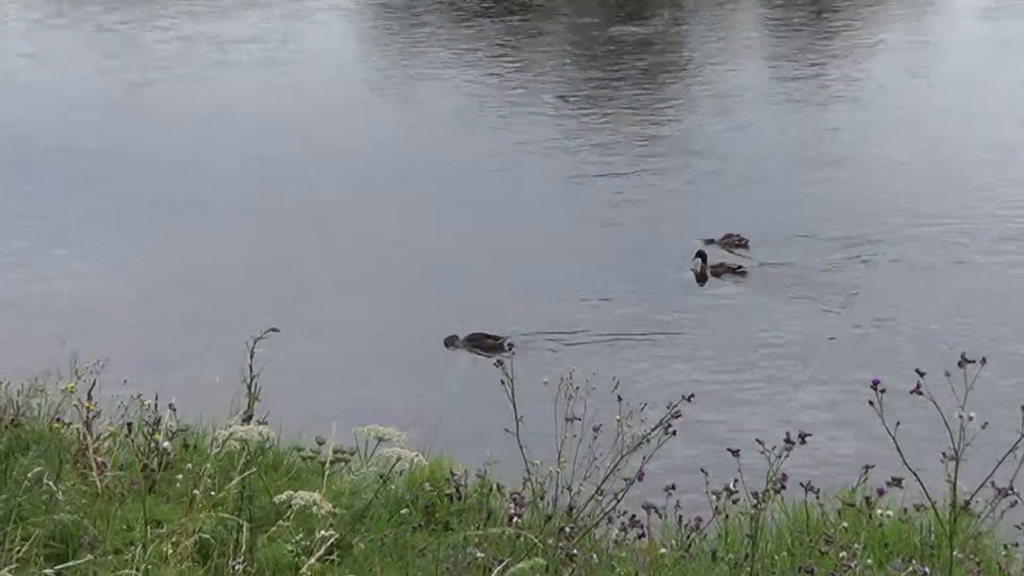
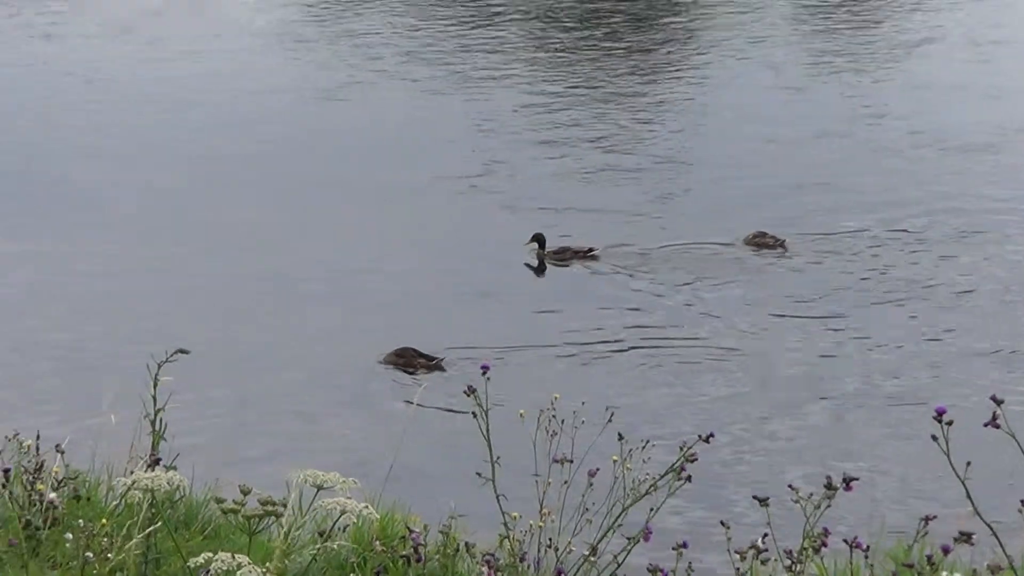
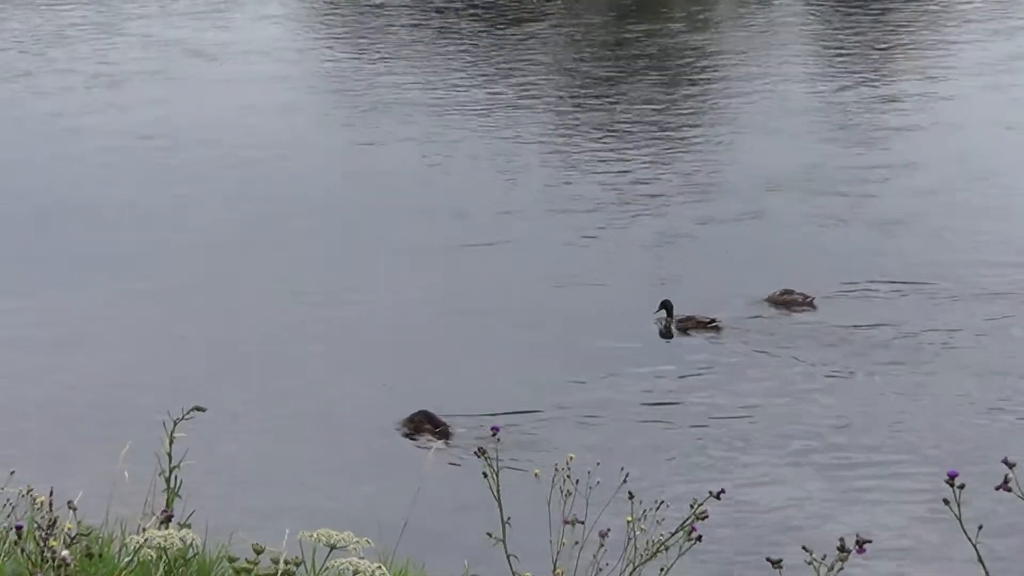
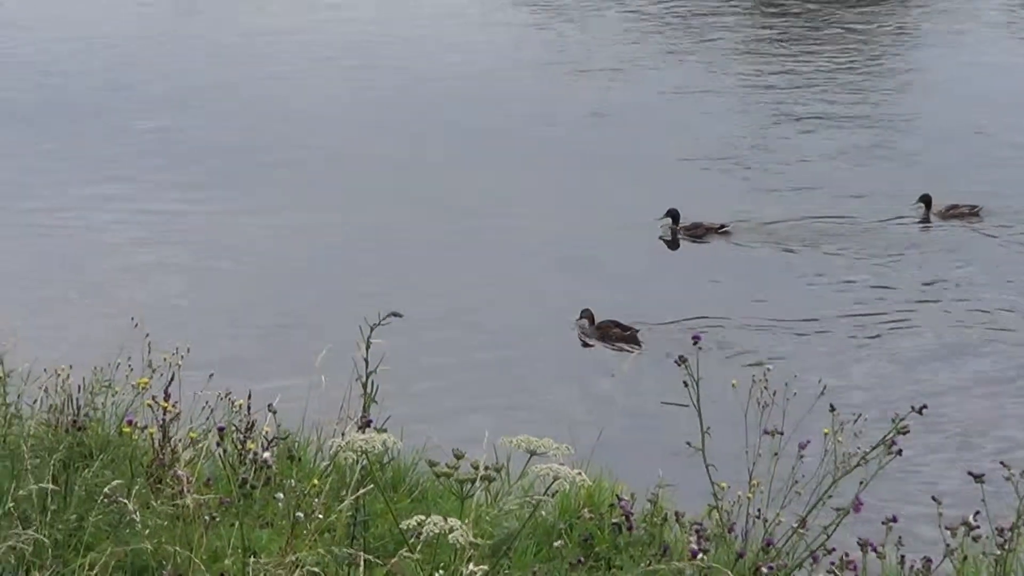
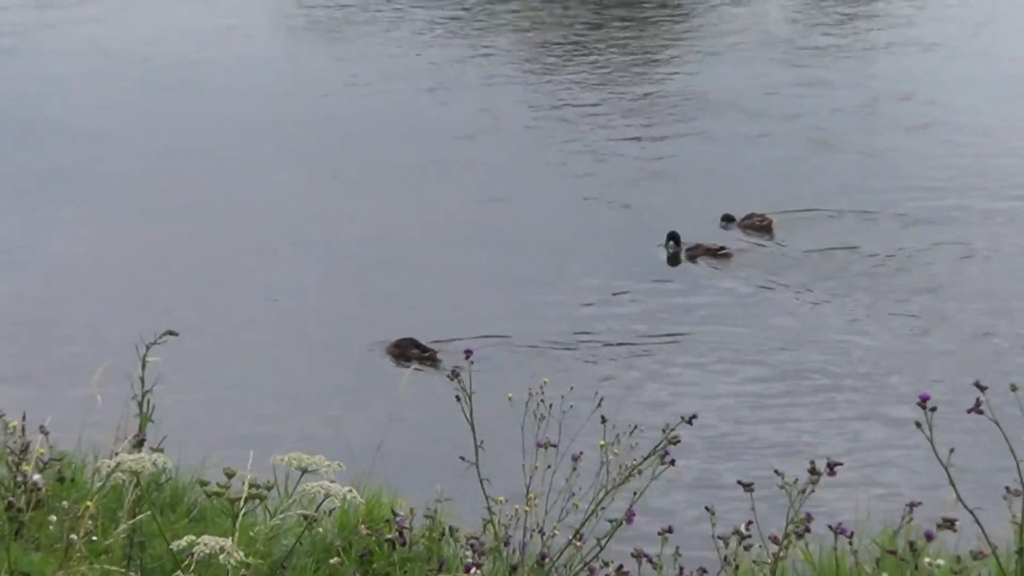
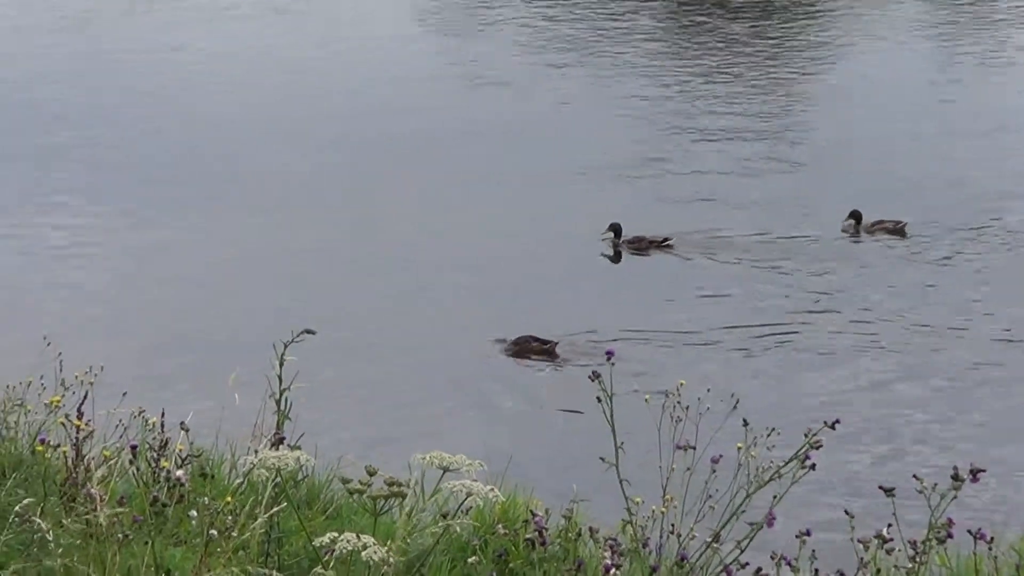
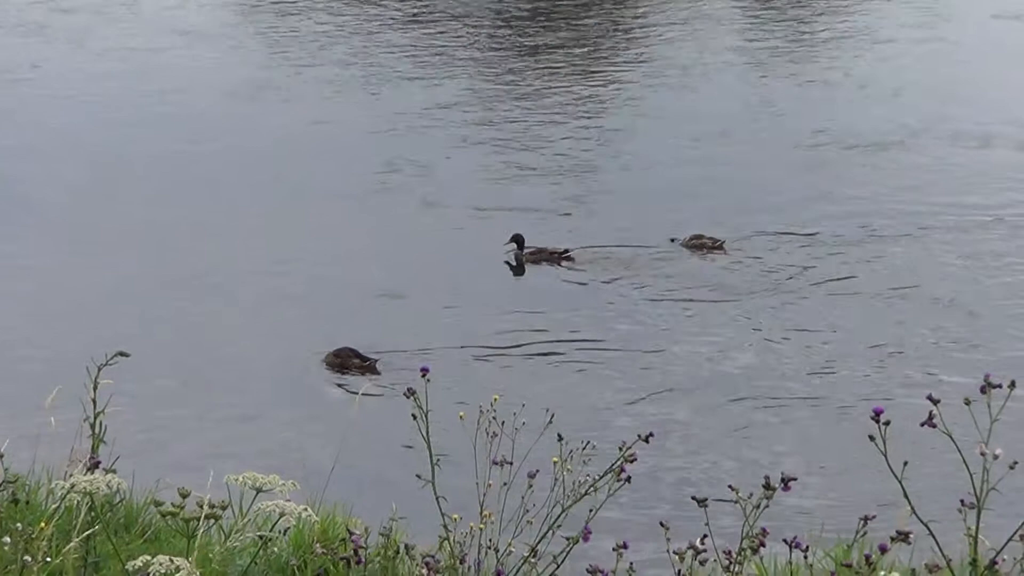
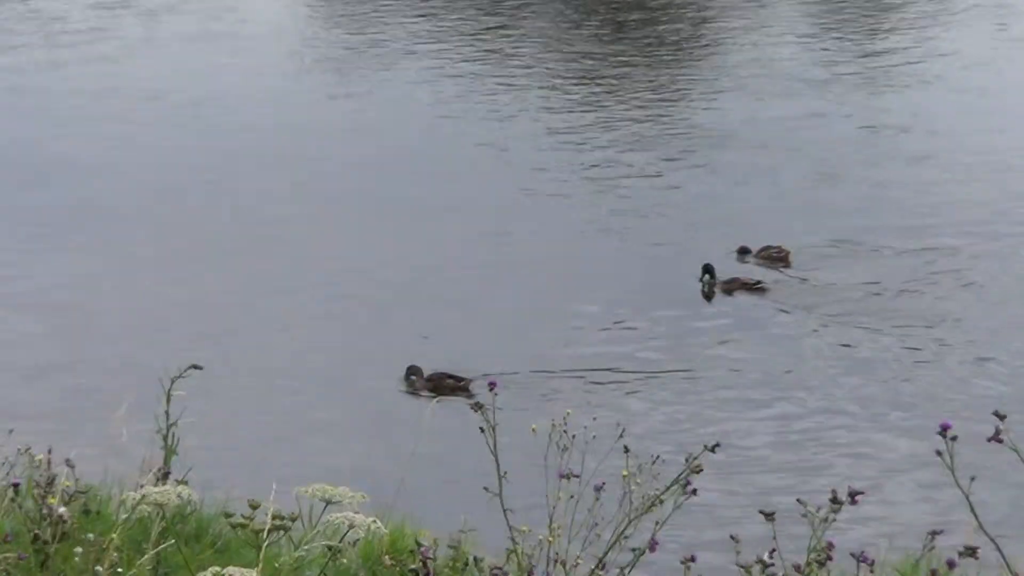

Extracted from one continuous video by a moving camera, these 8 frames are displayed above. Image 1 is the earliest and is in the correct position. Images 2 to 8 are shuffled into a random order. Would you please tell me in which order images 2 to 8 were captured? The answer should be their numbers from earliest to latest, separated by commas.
8, 5, 3, 7, 2, 6, 4
